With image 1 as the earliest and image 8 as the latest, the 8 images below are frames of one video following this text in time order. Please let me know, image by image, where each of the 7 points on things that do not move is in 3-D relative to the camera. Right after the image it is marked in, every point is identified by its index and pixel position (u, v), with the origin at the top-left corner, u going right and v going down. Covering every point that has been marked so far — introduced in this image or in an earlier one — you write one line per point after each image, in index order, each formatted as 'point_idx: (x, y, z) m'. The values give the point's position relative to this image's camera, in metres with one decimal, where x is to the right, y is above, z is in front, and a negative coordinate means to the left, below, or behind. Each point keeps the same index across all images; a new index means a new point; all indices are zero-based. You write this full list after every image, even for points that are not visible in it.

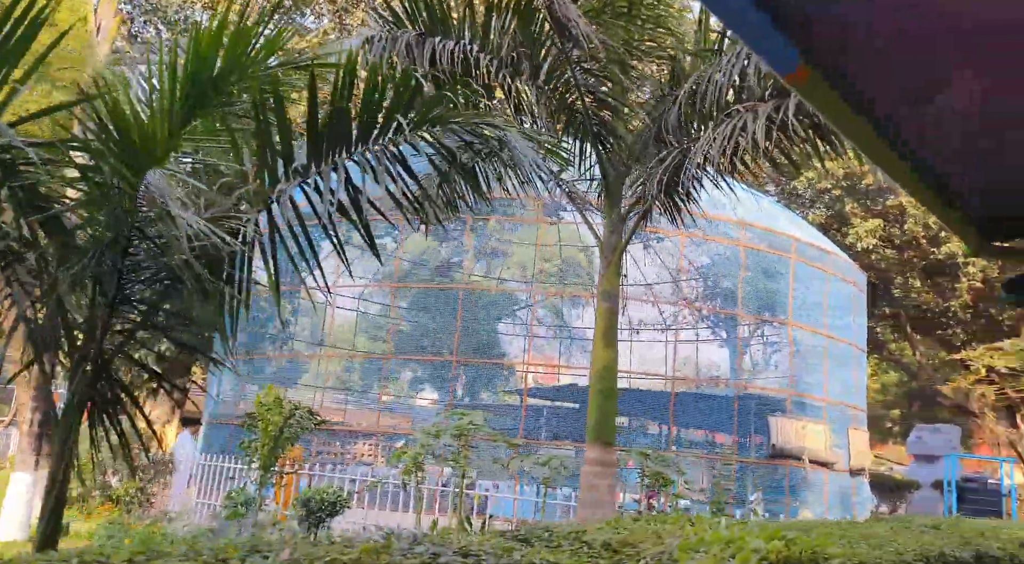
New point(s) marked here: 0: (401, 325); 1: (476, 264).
0: (-1.9, -0.8, +15.5) m
1: (-0.6, +0.3, +15.6) m
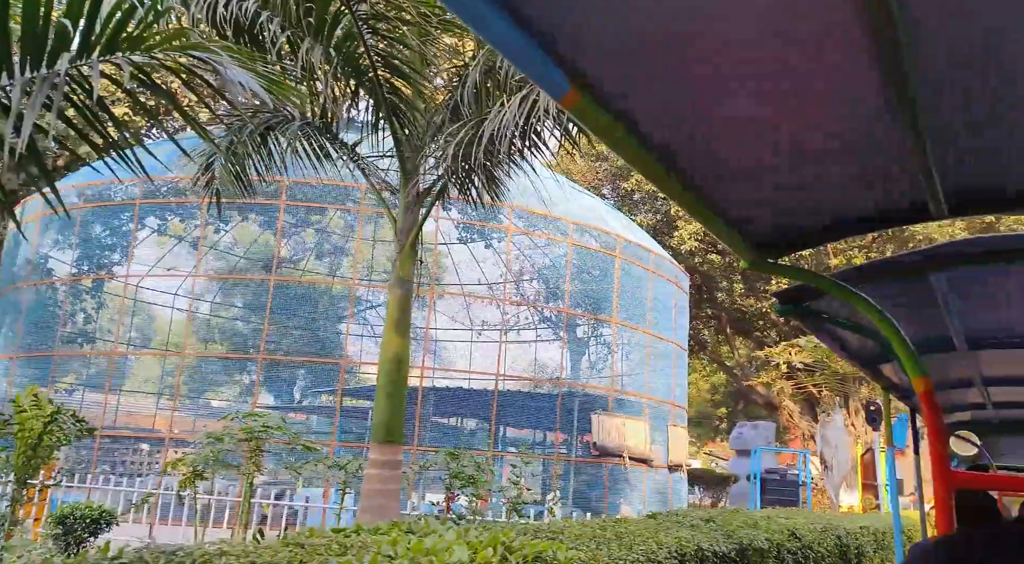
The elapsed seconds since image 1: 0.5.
0: (-4.8, -0.7, +14.7) m
1: (-3.5, +0.4, +15.0) m
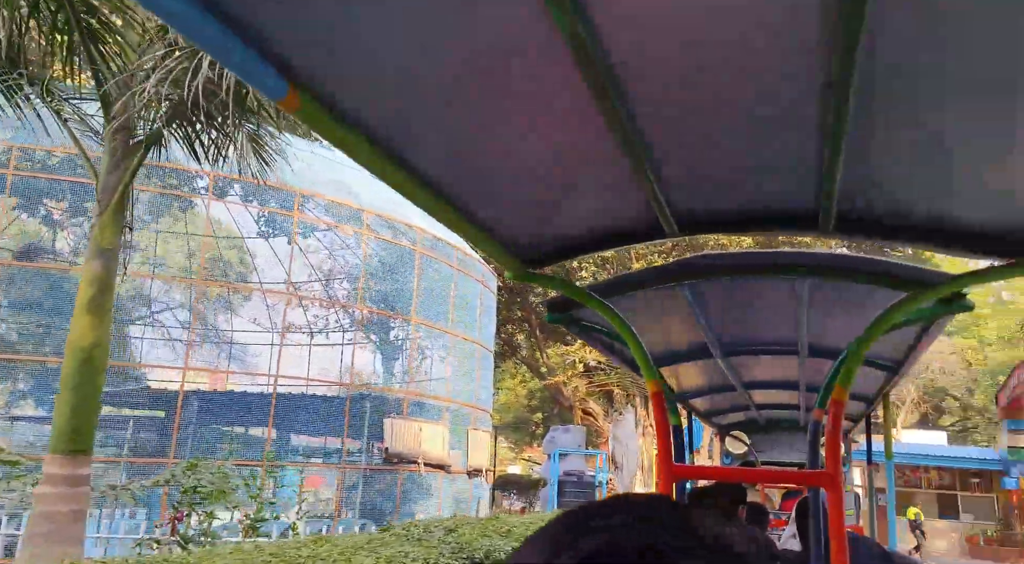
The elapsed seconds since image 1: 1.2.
0: (-7.9, -0.6, +12.9) m
1: (-6.6, +0.4, +13.5) m
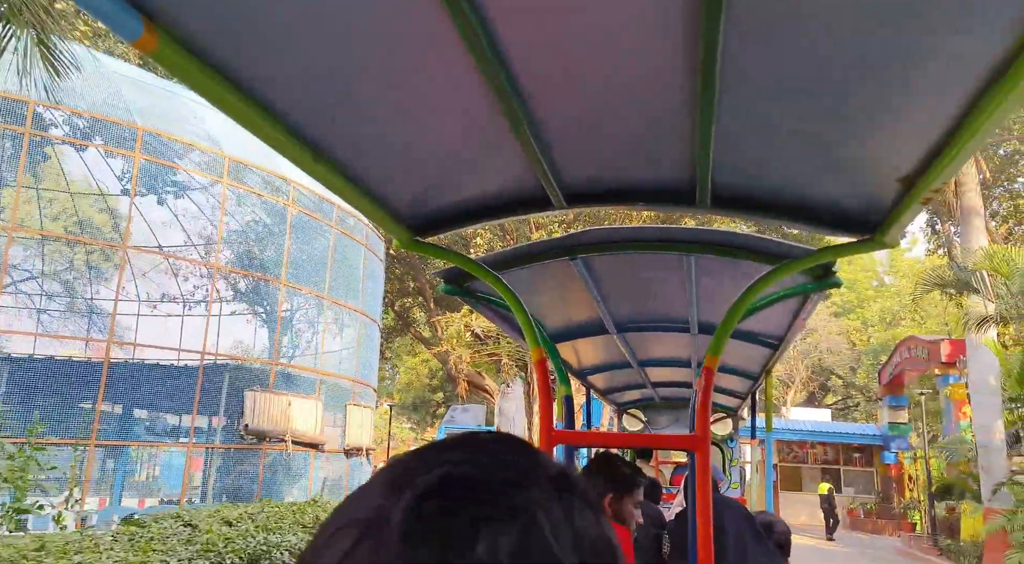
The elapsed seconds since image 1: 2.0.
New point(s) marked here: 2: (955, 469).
0: (-9.4, -0.1, +11.3) m
1: (-8.2, +1.0, +12.0) m
2: (+7.1, -3.0, +14.0) m
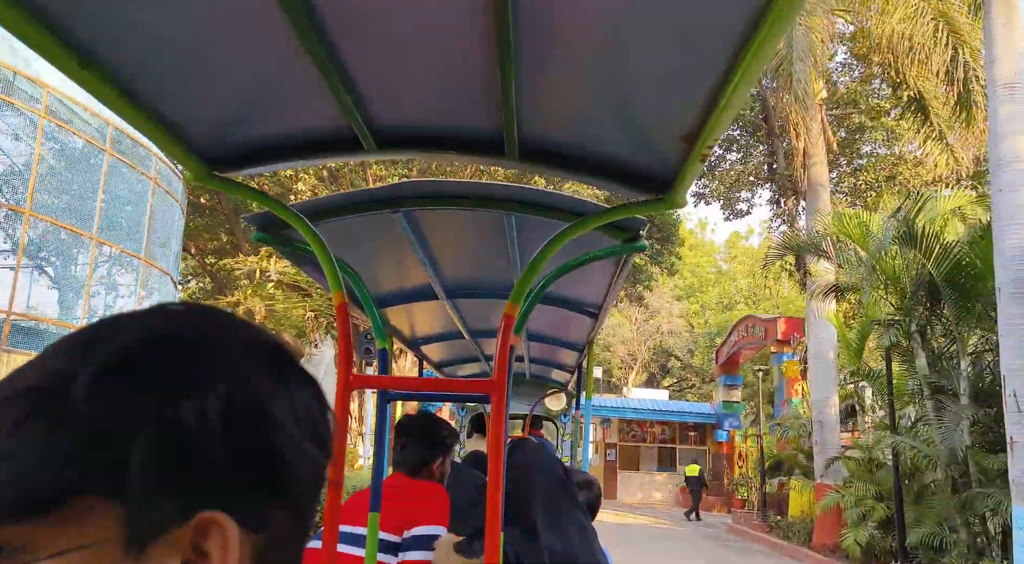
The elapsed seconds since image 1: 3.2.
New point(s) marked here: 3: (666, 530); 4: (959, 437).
0: (-11.3, +0.7, +8.5) m
1: (-10.2, +1.8, +9.3) m
2: (+4.4, -2.7, +14.0) m
3: (+2.6, -4.3, +14.9) m
4: (+3.8, -1.3, +7.2) m
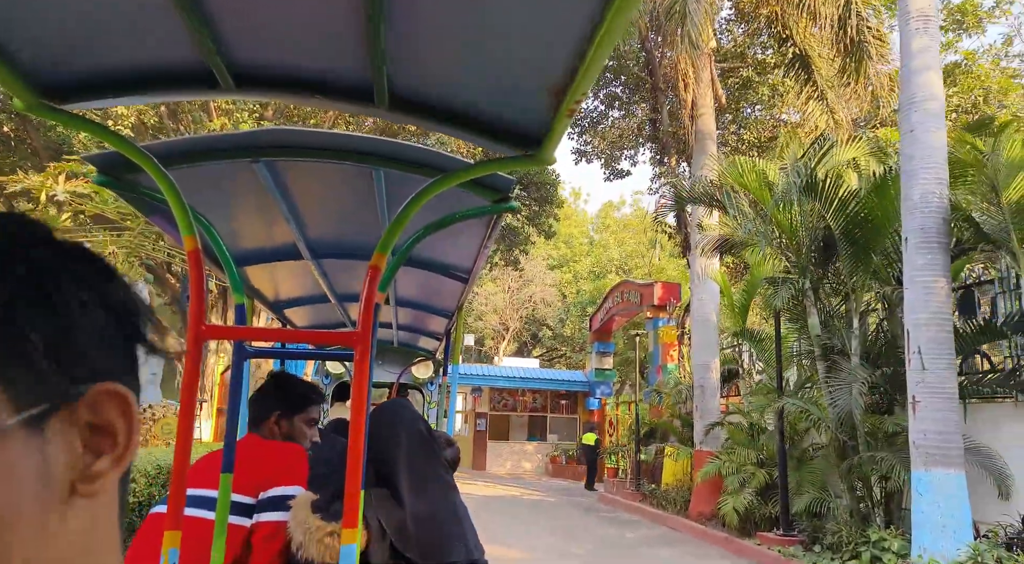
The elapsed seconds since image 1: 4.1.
0: (-12.3, +1.3, +5.8) m
1: (-11.3, +2.4, +6.8) m
2: (+2.3, -2.1, +13.7) m
3: (+0.4, -3.6, +14.4) m
4: (+2.7, -1.0, +6.9) m
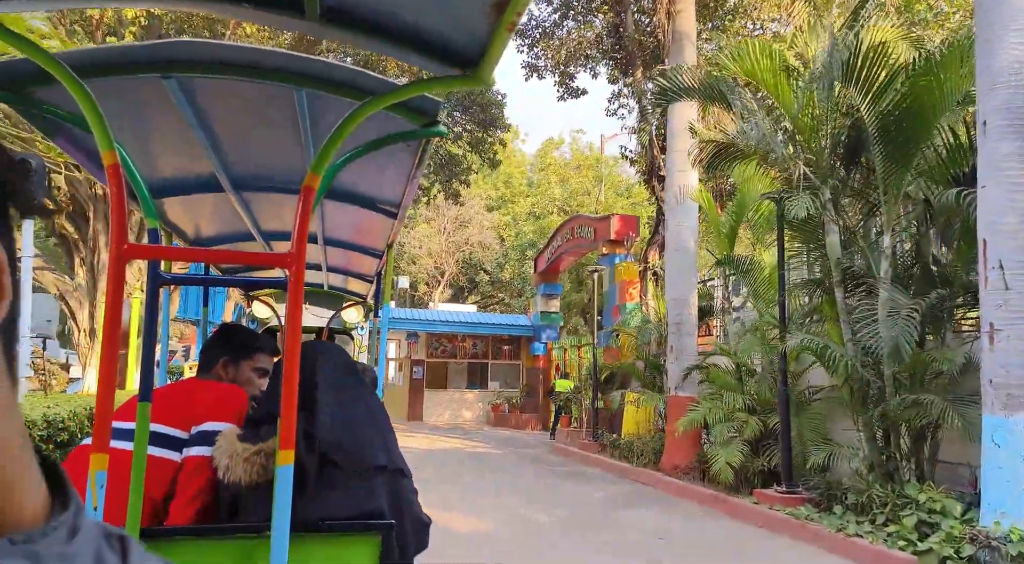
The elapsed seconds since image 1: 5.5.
0: (-12.4, +1.8, +3.2) m
1: (-11.5, +2.9, +4.2) m
2: (+1.5, -1.1, +12.5) m
3: (-0.5, -2.6, +13.1) m
4: (+2.5, -0.3, +5.6) m
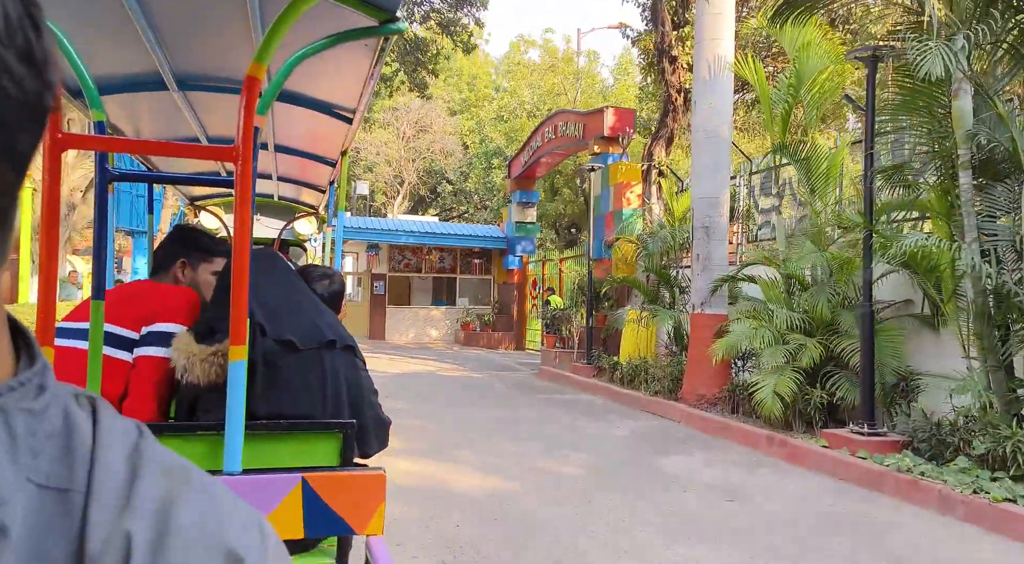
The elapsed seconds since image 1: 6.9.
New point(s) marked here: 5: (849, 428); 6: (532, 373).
0: (-12.1, +2.2, +0.7) m
1: (-11.3, +3.4, +1.7) m
2: (+1.3, +0.2, +11.0) m
3: (-0.7, -1.3, +11.6) m
4: (+2.6, +0.2, +4.1) m
5: (+2.2, -1.0, +5.6) m
6: (+0.3, -1.3, +11.7) m
